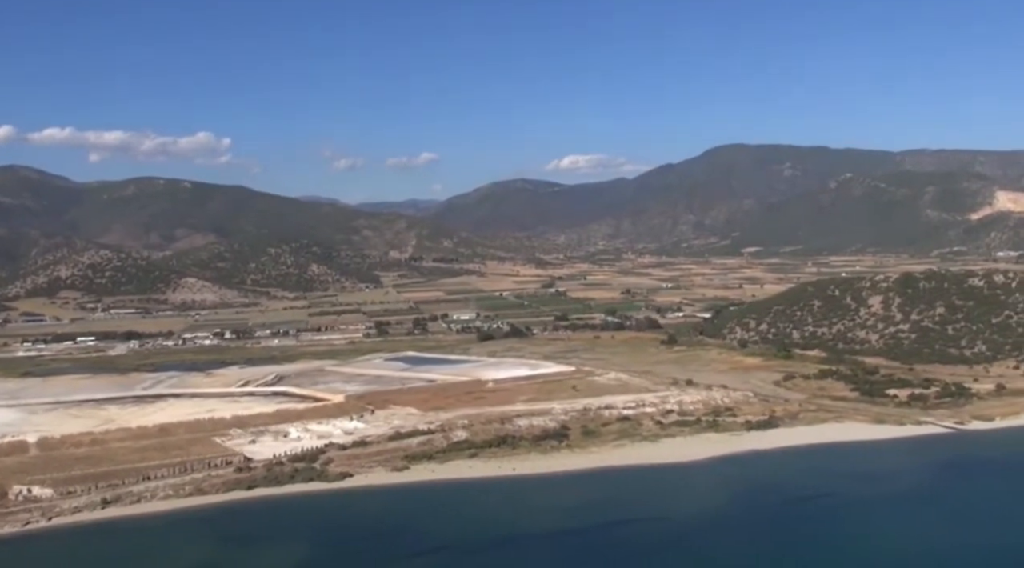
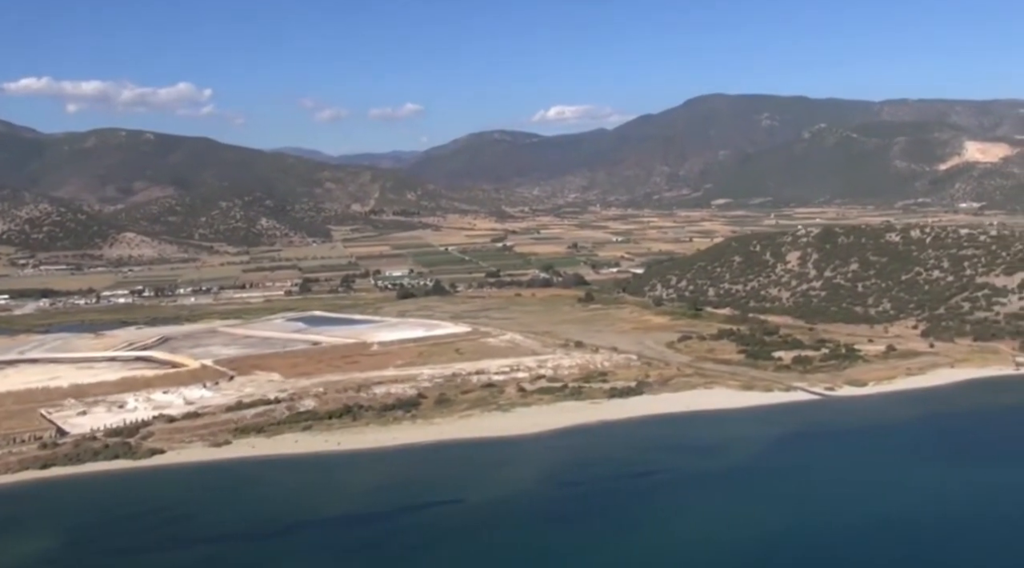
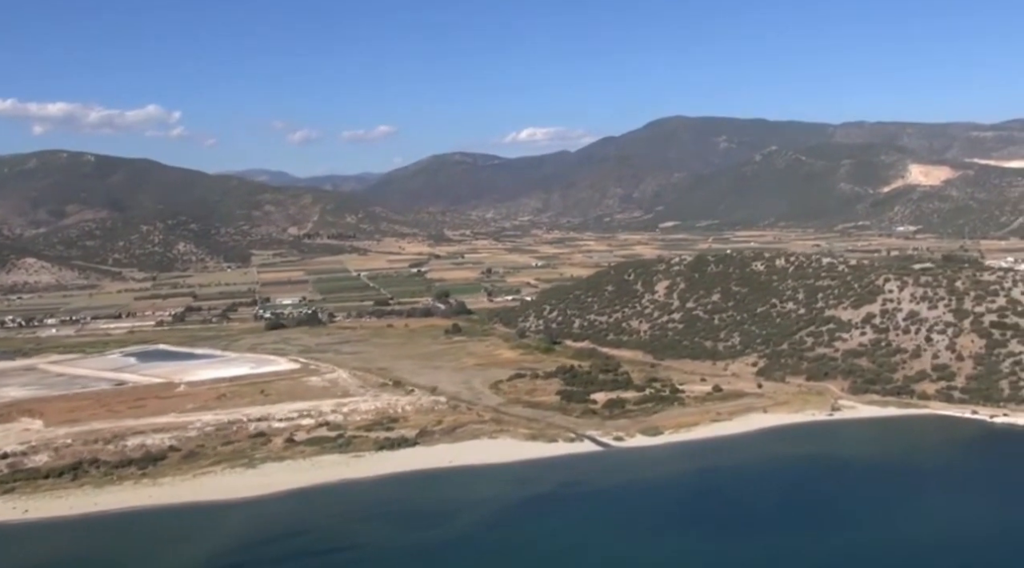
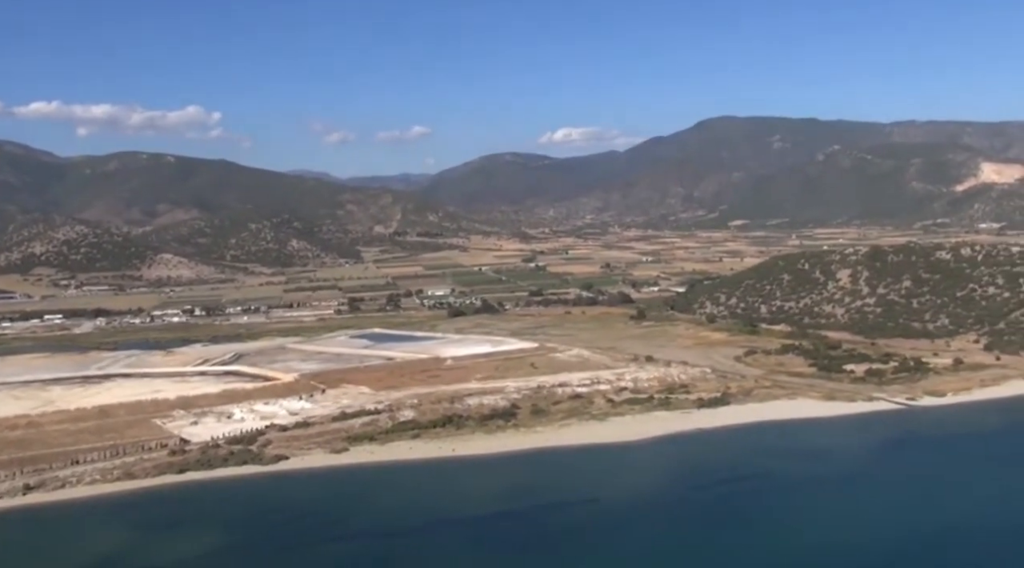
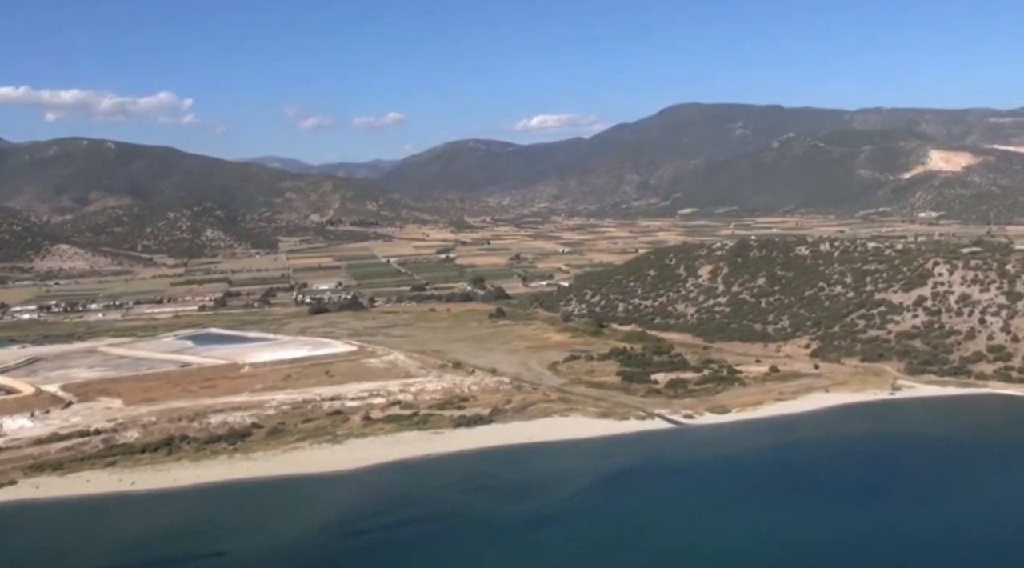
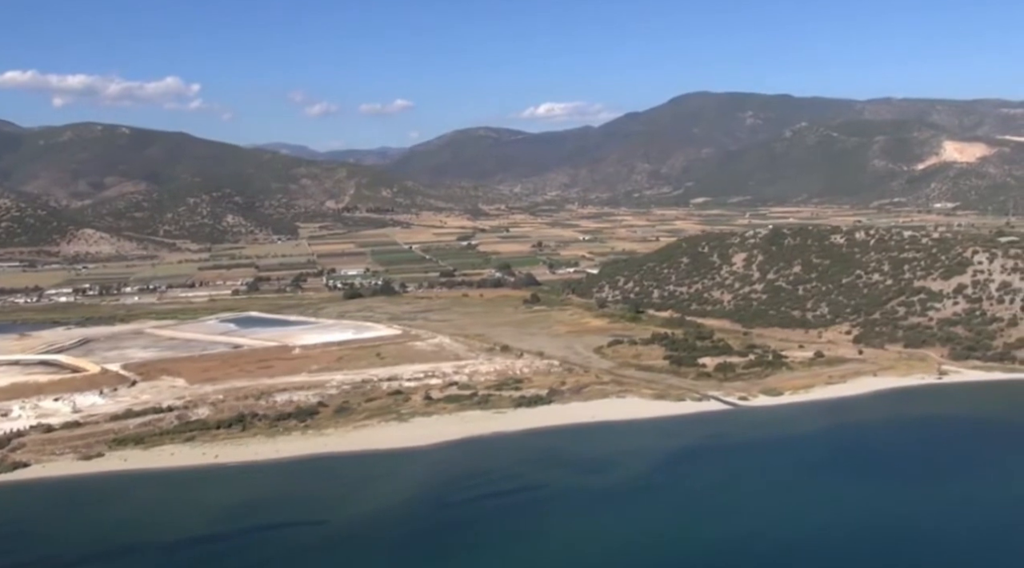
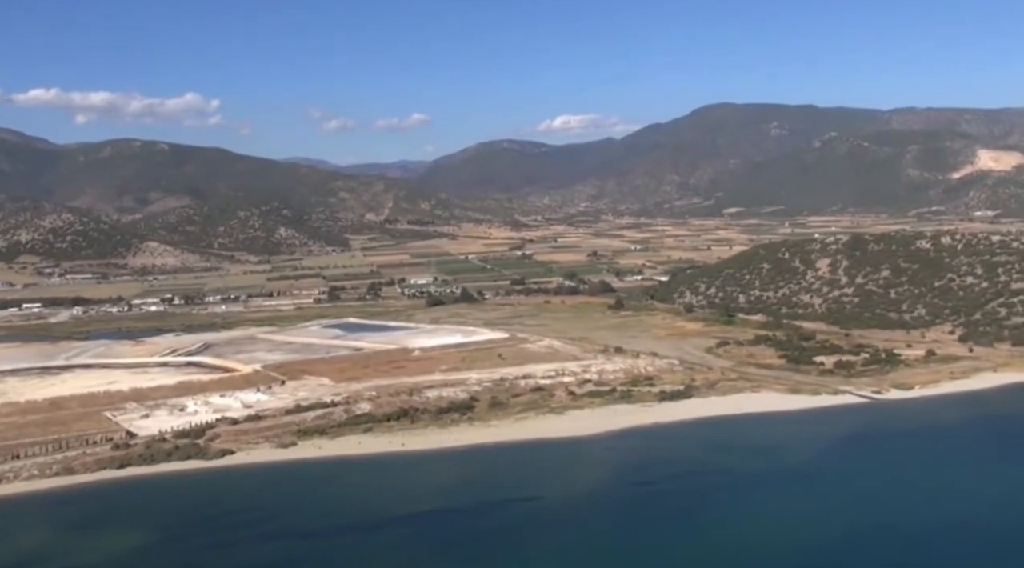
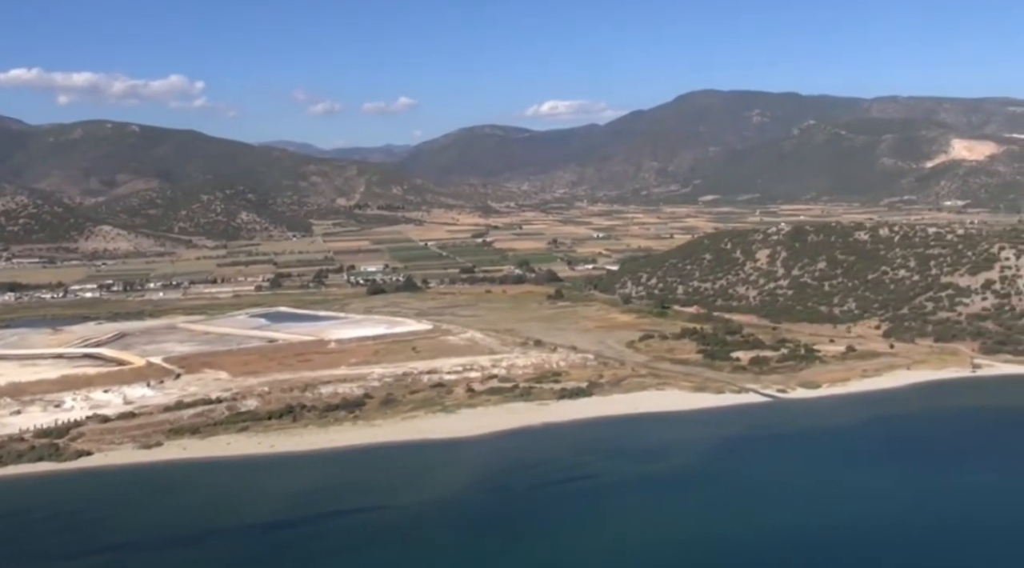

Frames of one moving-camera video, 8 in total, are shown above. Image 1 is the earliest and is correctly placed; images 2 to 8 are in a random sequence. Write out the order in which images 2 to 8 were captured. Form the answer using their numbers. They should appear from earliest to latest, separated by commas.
4, 7, 2, 8, 6, 5, 3
